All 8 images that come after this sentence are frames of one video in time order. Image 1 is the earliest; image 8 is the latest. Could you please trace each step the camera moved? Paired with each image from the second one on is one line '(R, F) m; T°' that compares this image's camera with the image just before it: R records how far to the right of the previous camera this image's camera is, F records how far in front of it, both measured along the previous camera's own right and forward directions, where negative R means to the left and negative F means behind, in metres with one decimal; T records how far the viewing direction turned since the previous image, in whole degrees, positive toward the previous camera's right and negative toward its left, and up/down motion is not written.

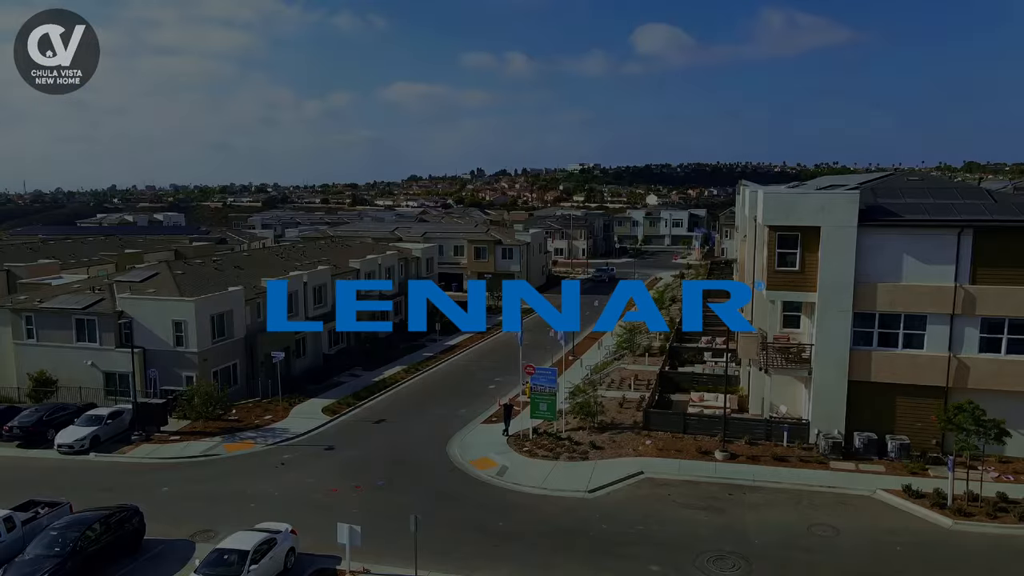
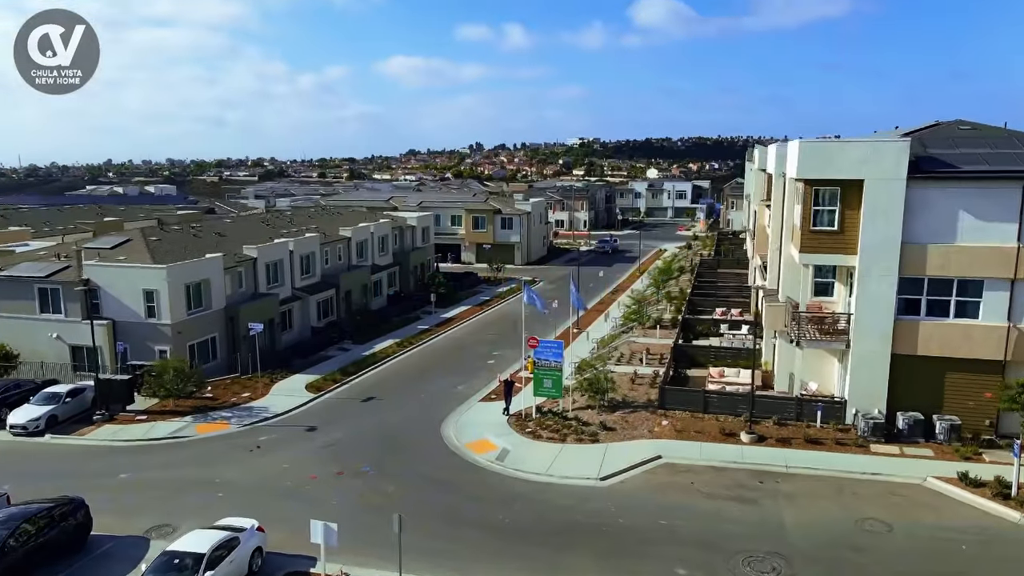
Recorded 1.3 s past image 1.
(-0.1, +2.9) m; 0°
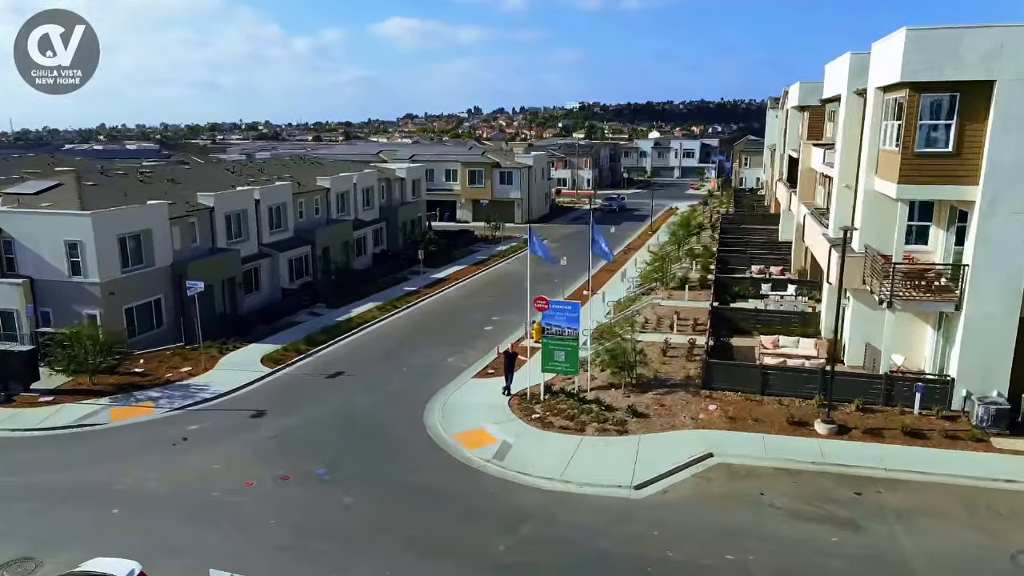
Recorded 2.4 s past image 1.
(-0.1, +5.6) m; 0°
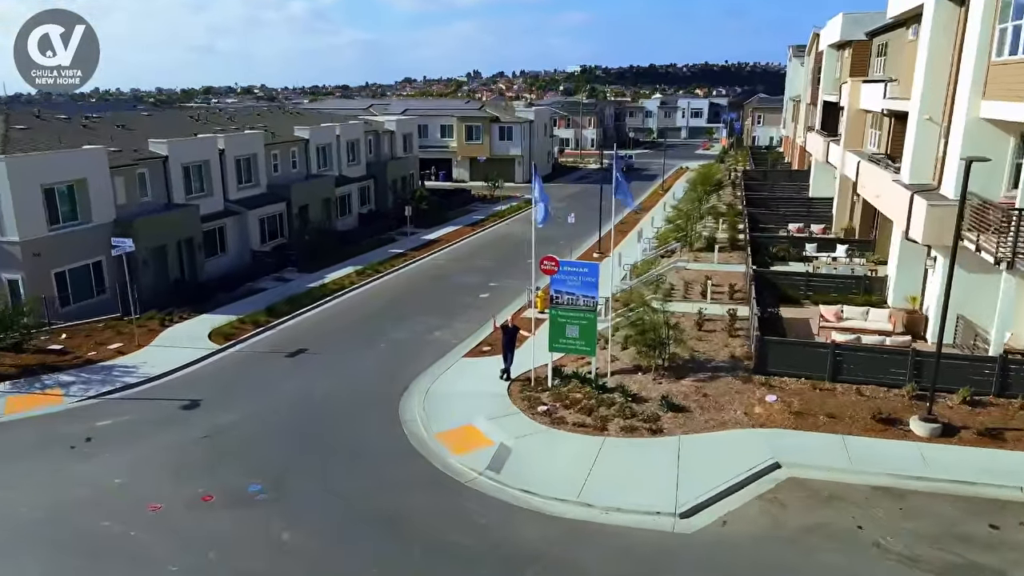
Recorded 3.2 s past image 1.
(0.0, +4.3) m; 0°
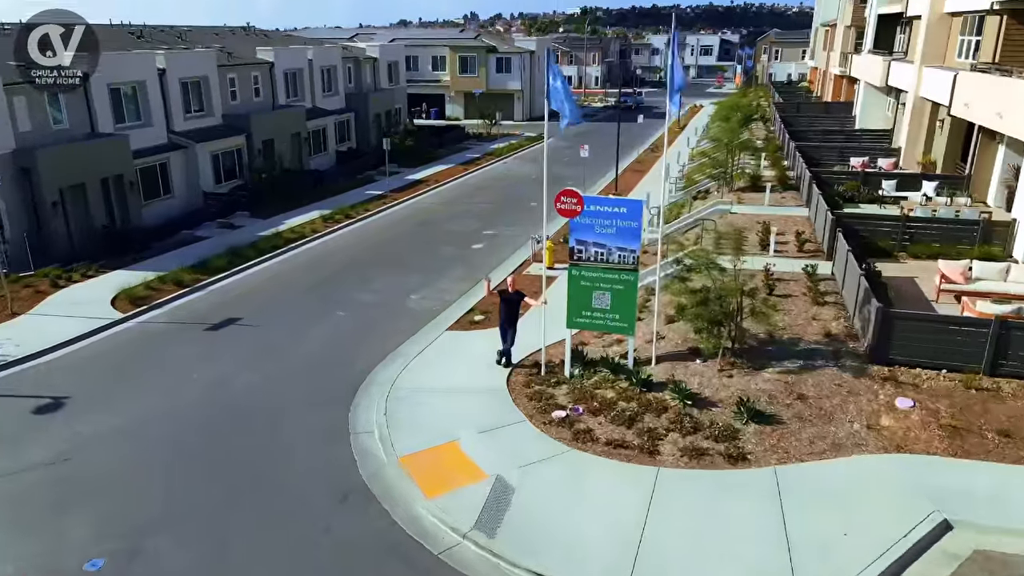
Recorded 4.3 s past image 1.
(-0.1, +5.0) m; 0°
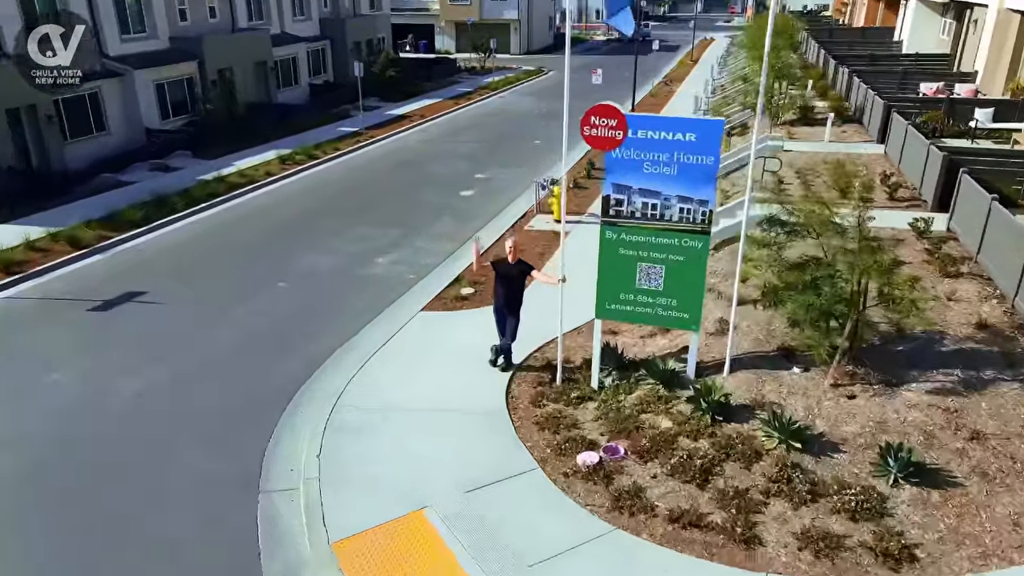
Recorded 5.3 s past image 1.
(-0.1, +3.8) m; 0°
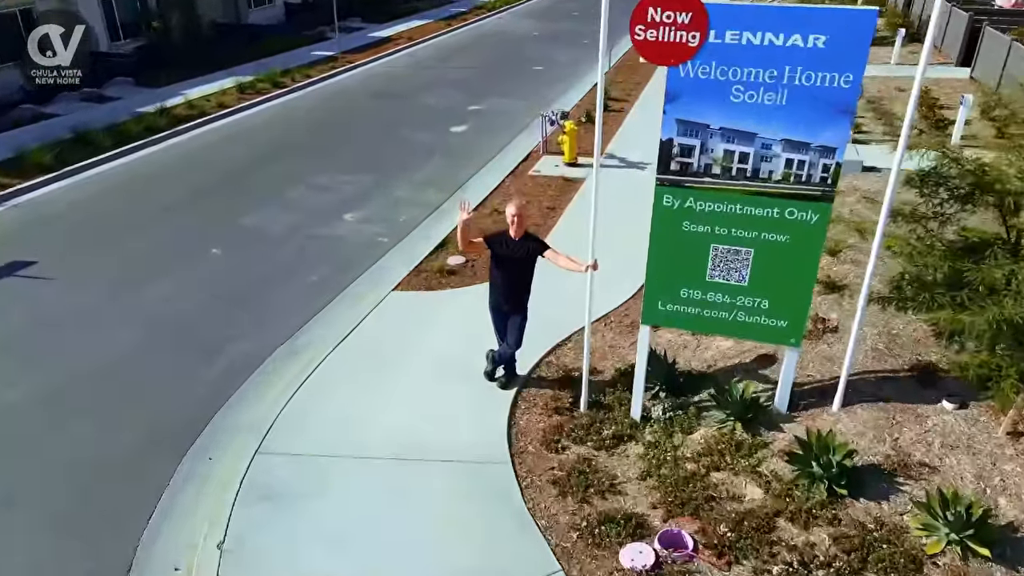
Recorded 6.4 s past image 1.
(0.0, +2.5) m; 0°
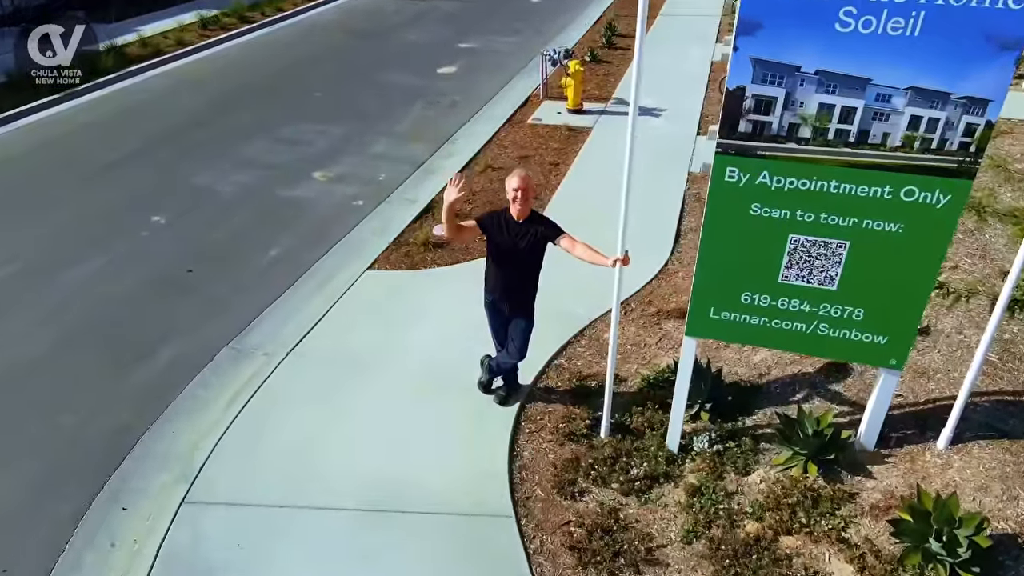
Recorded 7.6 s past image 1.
(0.0, +1.3) m; 0°
